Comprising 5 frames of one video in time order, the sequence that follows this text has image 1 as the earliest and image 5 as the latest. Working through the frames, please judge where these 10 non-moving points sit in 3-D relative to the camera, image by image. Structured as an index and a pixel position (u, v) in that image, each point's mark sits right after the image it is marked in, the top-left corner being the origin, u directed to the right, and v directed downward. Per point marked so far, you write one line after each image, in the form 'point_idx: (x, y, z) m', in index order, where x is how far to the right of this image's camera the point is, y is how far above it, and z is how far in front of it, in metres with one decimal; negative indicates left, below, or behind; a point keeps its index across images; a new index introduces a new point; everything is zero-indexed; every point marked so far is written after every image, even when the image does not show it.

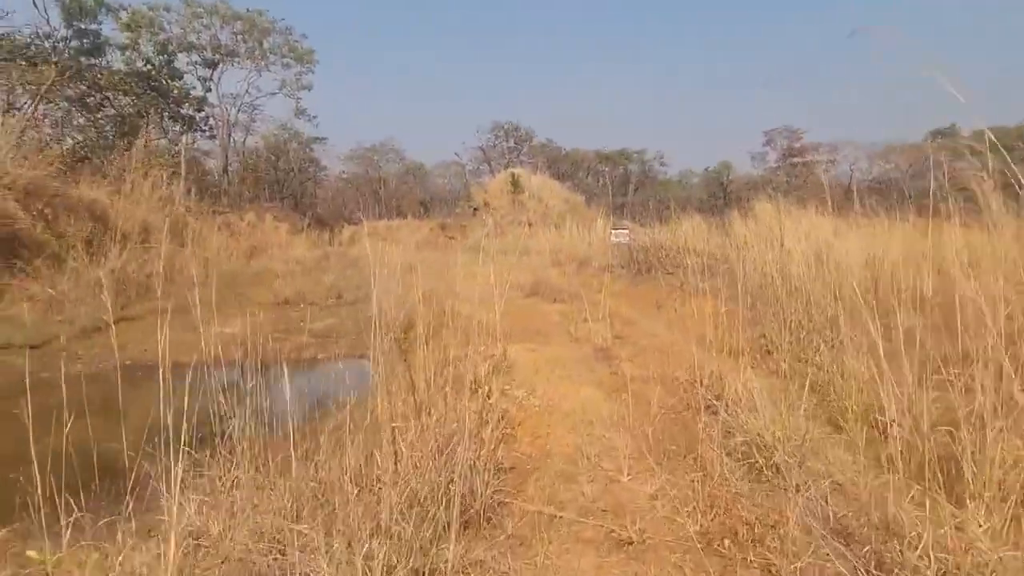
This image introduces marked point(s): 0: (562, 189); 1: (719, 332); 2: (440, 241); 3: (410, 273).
0: (+1.3, +2.7, +19.9) m
1: (+1.5, -0.3, +5.1) m
2: (-1.7, +1.1, +17.4) m
3: (-1.5, +0.2, +10.9) m
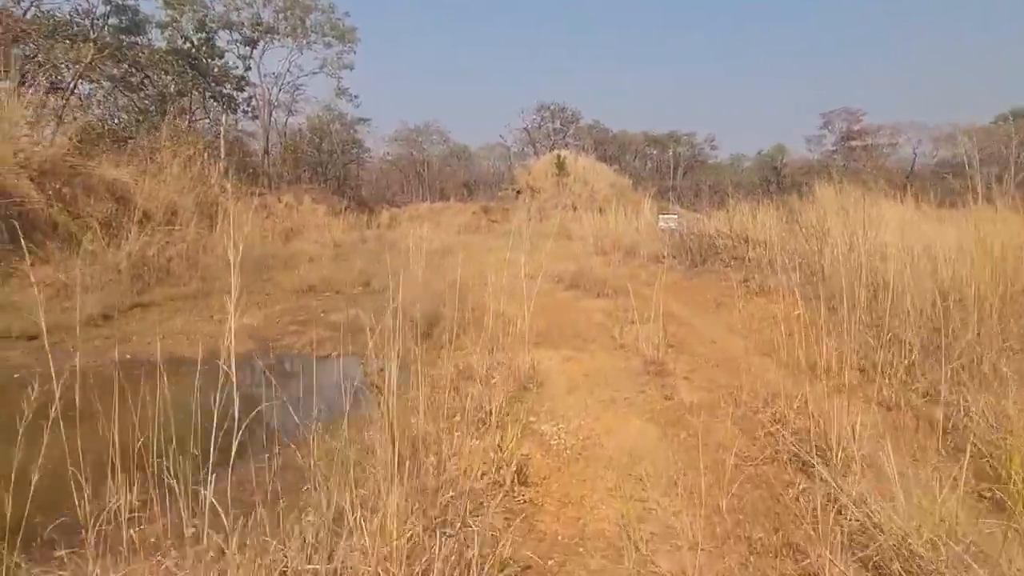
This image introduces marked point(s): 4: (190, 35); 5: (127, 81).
0: (+2.5, +3.0, +19.0) m
1: (+1.7, -0.3, +4.3) m
2: (-0.7, +1.4, +16.7) m
3: (-0.9, +0.4, +10.2) m
4: (-8.8, +6.9, +20.0) m
5: (-8.9, +4.8, +17.1) m
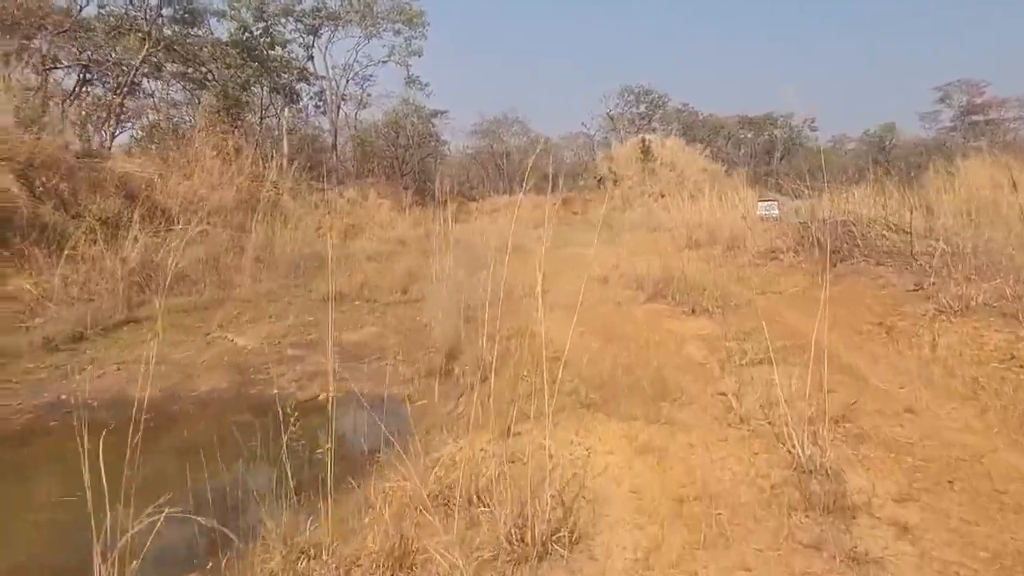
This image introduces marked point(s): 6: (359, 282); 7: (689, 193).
0: (+4.3, +3.1, +16.9) m
1: (+1.8, -0.4, +2.4) m
2: (+0.9, +1.4, +15.0) m
3: (-0.1, +0.3, +8.6) m
4: (-6.8, +6.8, +19.1) m
5: (-7.3, +4.7, +16.3) m
6: (-1.6, +0.1, +7.9) m
7: (+3.5, +1.8, +14.3) m
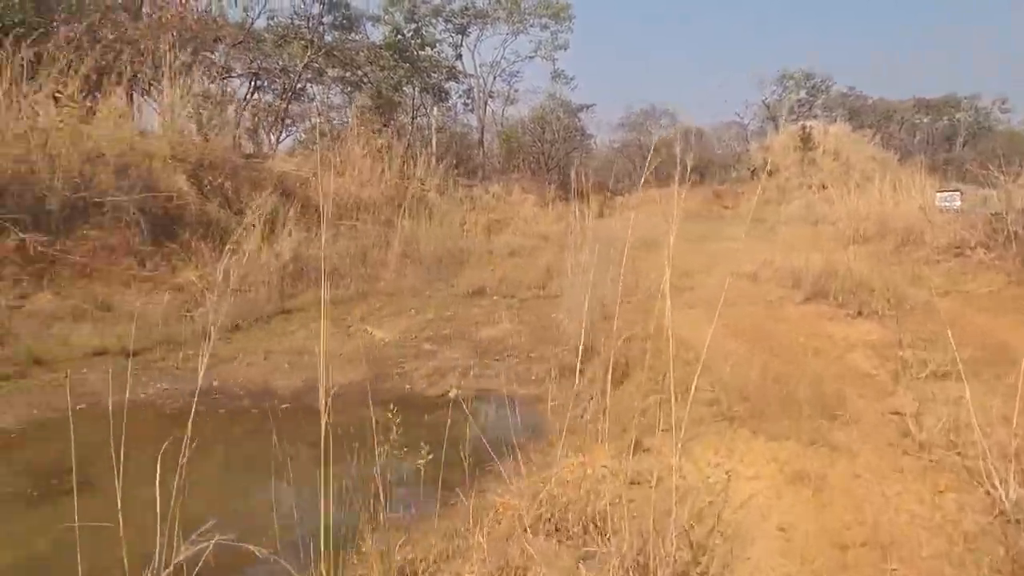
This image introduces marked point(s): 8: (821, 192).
0: (+7.5, +3.1, +15.4) m
1: (+2.1, -0.4, +1.8) m
2: (+3.7, +1.5, +14.3) m
3: (+1.5, +0.4, +8.2) m
4: (-2.9, +7.0, +19.8) m
5: (-4.0, +4.9, +17.1) m
6: (-0.2, +0.1, +7.8) m
7: (+6.2, +1.9, +13.1) m
8: (+5.6, +1.8, +13.2) m
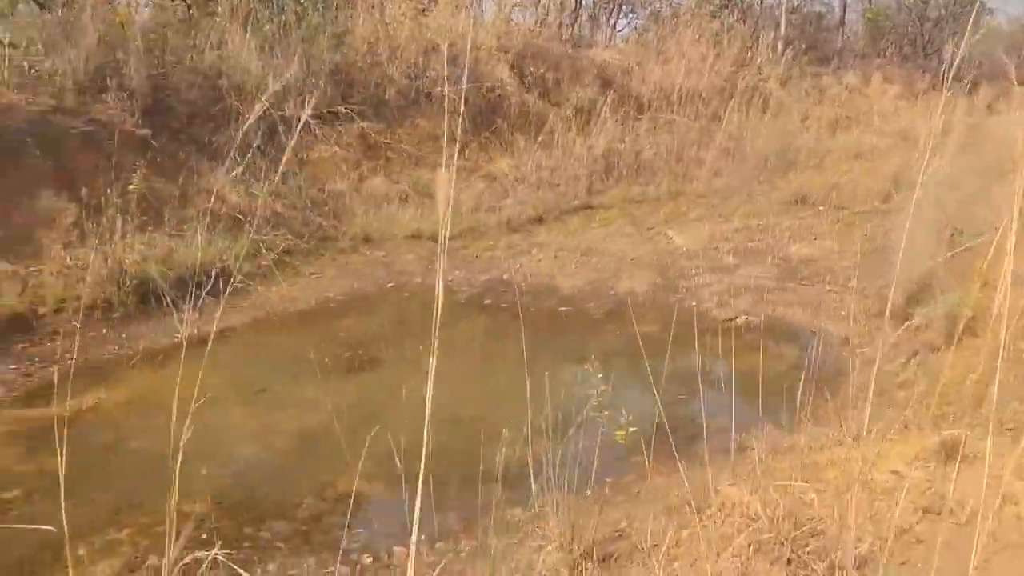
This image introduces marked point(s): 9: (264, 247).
0: (+13.2, +3.9, +9.9) m
1: (+2.4, -0.5, +0.5) m
2: (+9.3, +2.6, +10.7) m
3: (+4.6, +1.1, +6.3) m
4: (+6.0, +9.5, +17.6) m
5: (+3.8, +7.2, +15.9) m
6: (+2.9, +1.0, +6.8) m
7: (+11.0, +2.6, +8.6) m
8: (+10.5, +2.5, +8.9) m
9: (-1.6, +0.3, +4.6) m
